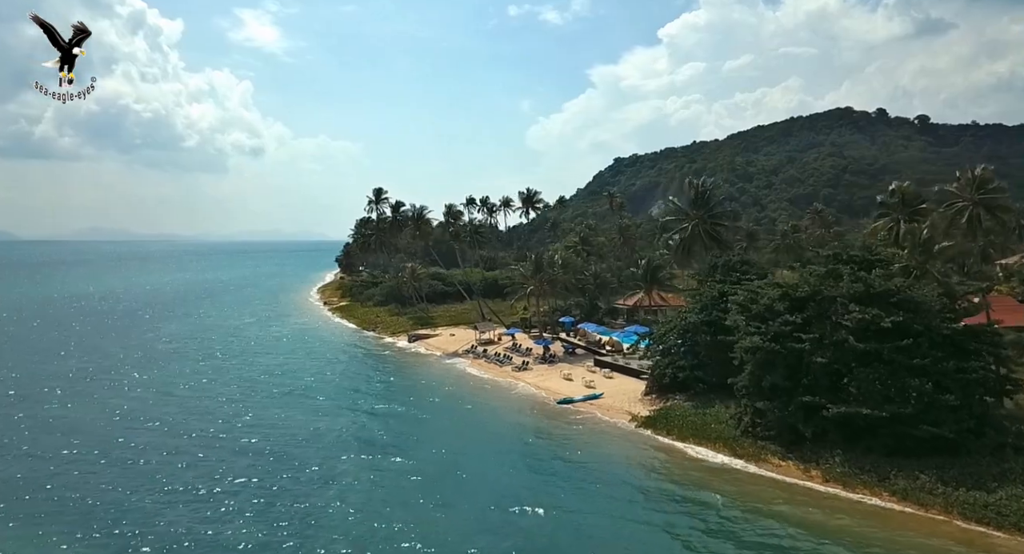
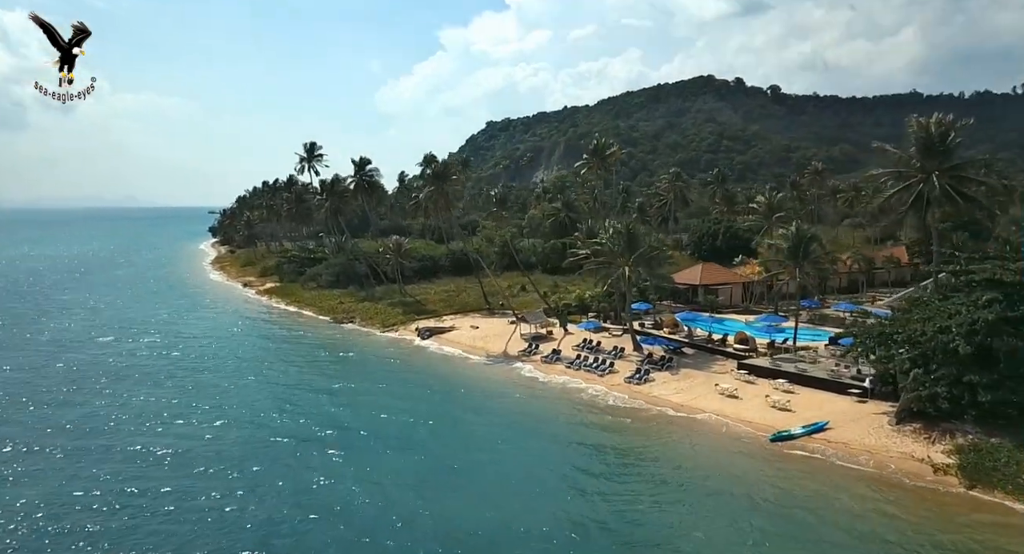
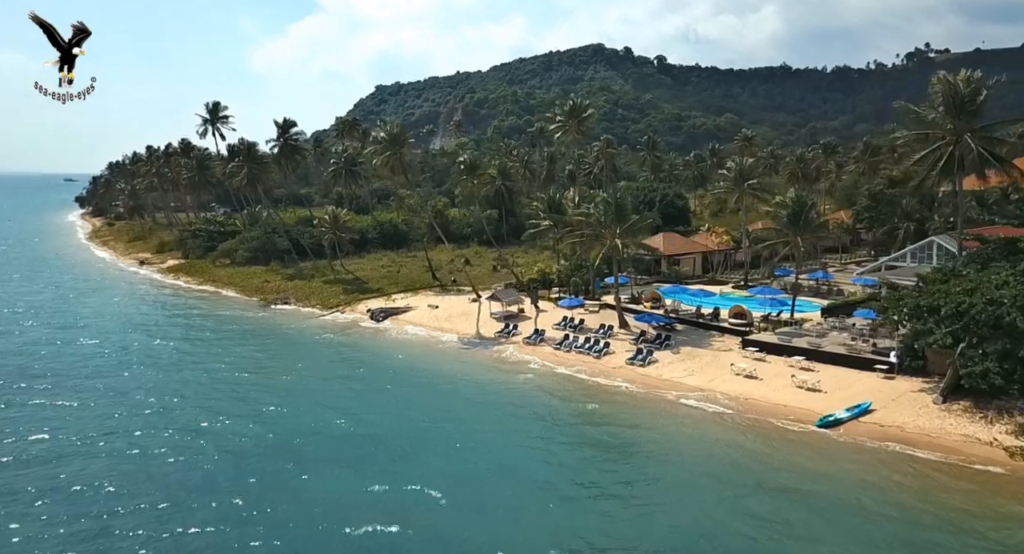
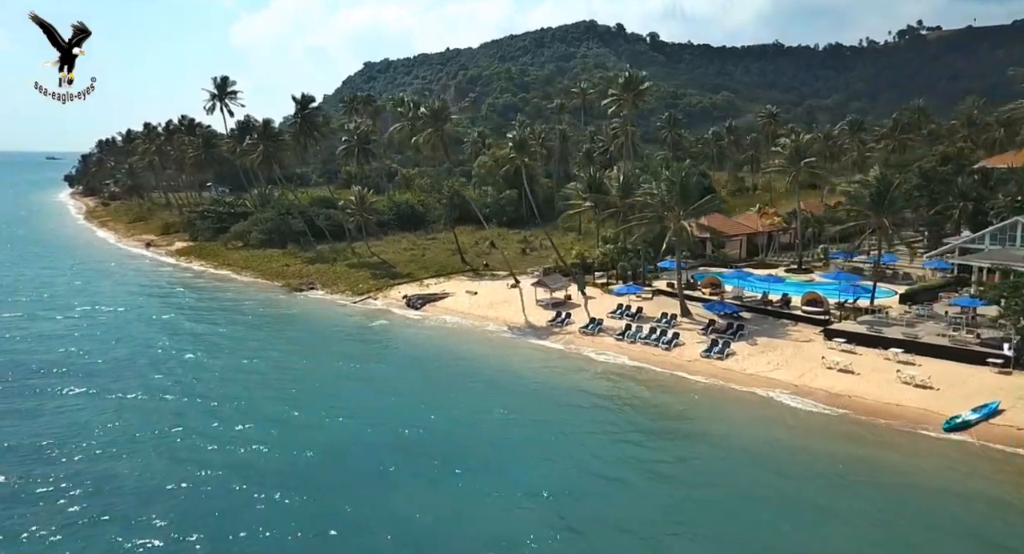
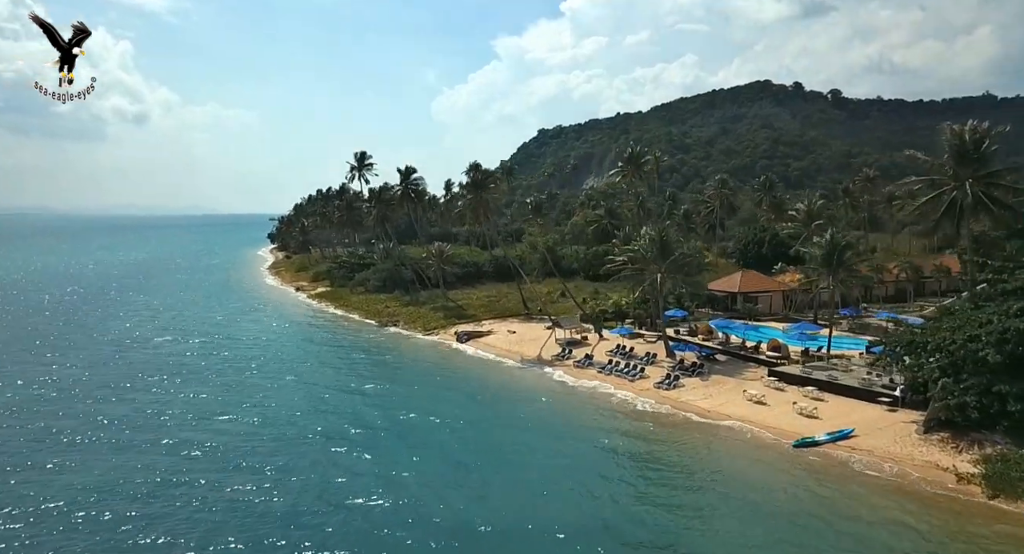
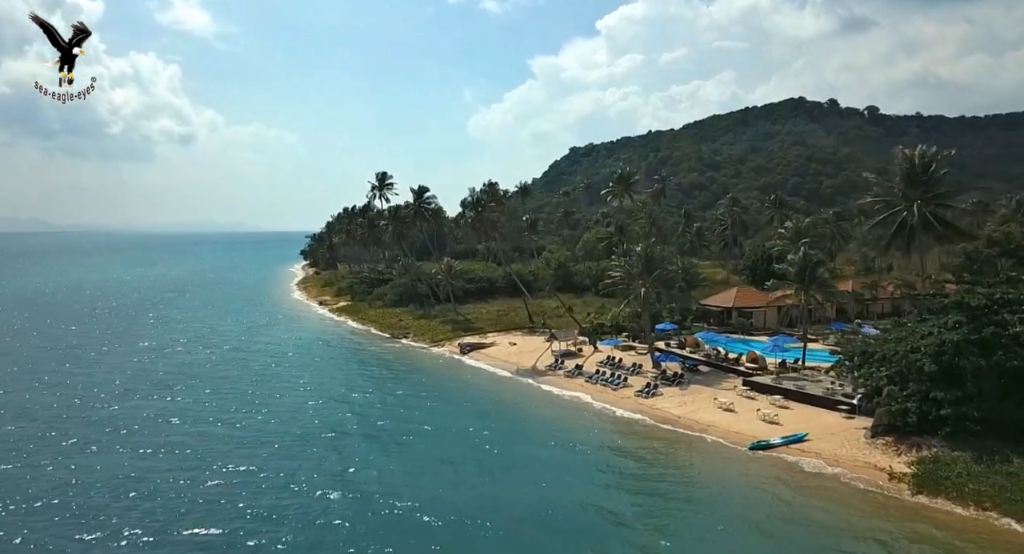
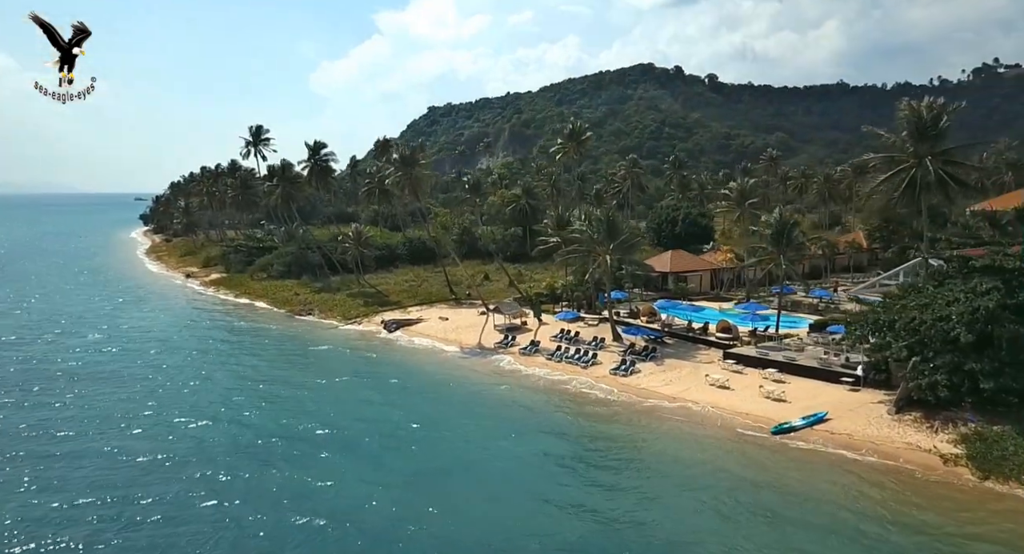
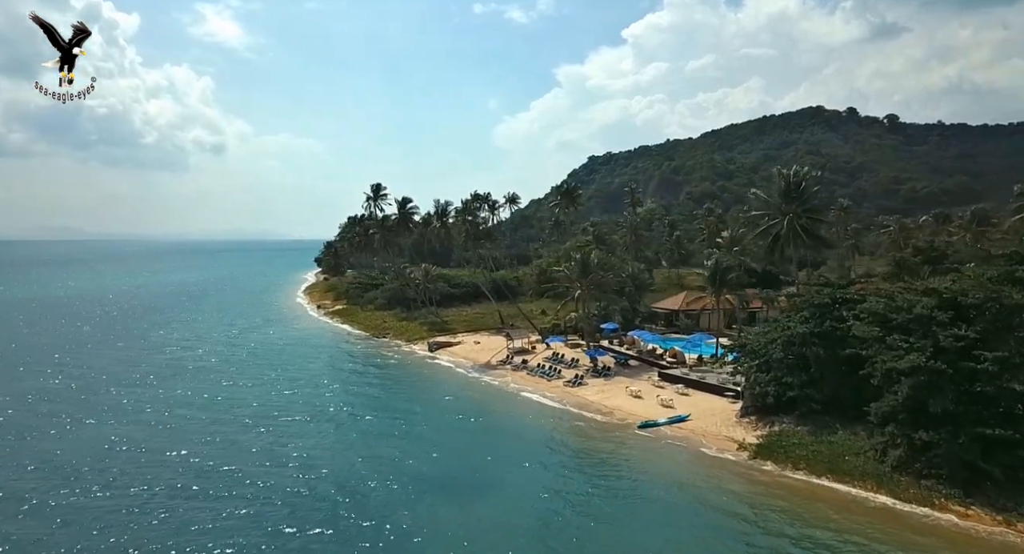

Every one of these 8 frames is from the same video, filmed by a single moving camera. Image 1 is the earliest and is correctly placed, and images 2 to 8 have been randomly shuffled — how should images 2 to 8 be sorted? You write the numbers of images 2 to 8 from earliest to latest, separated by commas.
8, 6, 5, 2, 7, 3, 4
